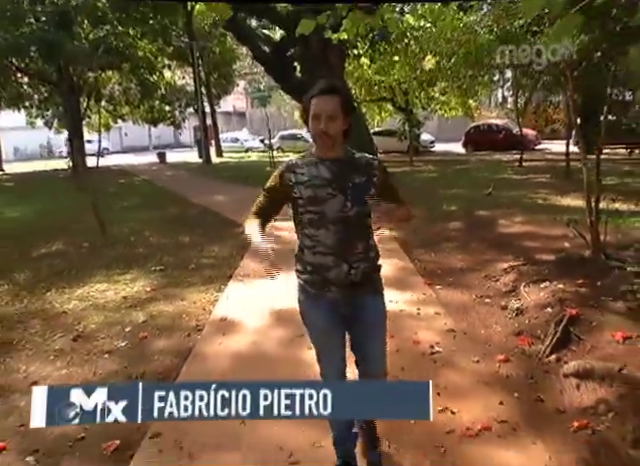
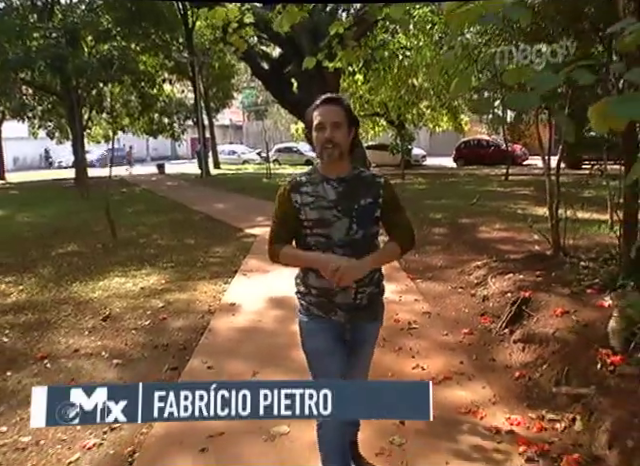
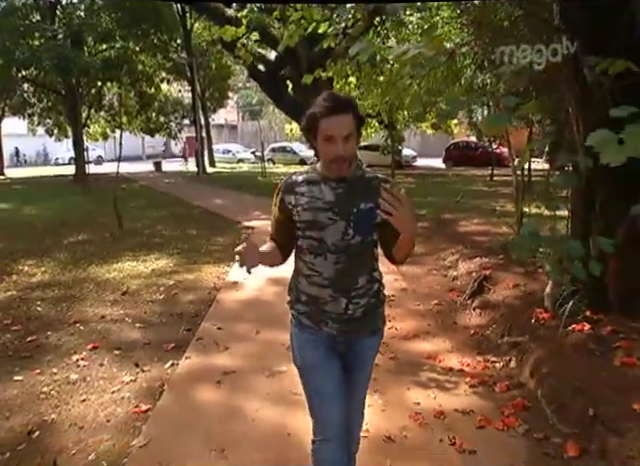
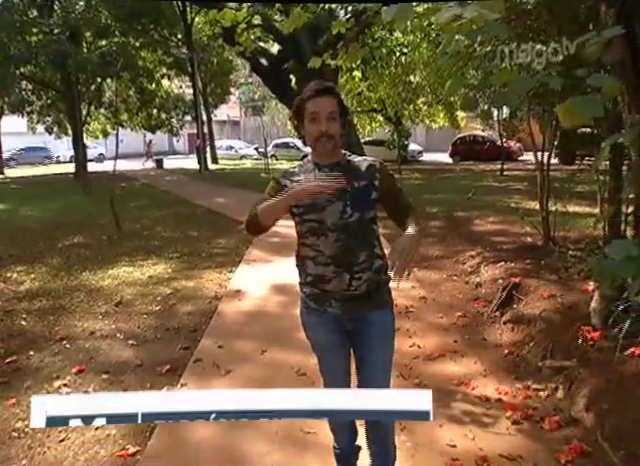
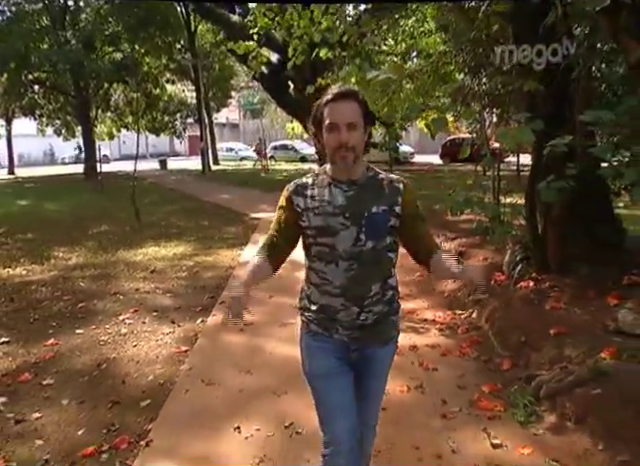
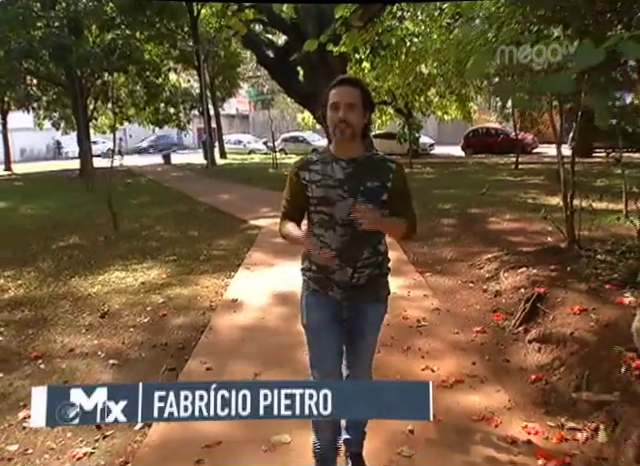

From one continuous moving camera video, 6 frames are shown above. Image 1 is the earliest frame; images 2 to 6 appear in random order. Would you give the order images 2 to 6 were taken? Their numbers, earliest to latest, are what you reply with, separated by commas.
6, 2, 4, 3, 5
